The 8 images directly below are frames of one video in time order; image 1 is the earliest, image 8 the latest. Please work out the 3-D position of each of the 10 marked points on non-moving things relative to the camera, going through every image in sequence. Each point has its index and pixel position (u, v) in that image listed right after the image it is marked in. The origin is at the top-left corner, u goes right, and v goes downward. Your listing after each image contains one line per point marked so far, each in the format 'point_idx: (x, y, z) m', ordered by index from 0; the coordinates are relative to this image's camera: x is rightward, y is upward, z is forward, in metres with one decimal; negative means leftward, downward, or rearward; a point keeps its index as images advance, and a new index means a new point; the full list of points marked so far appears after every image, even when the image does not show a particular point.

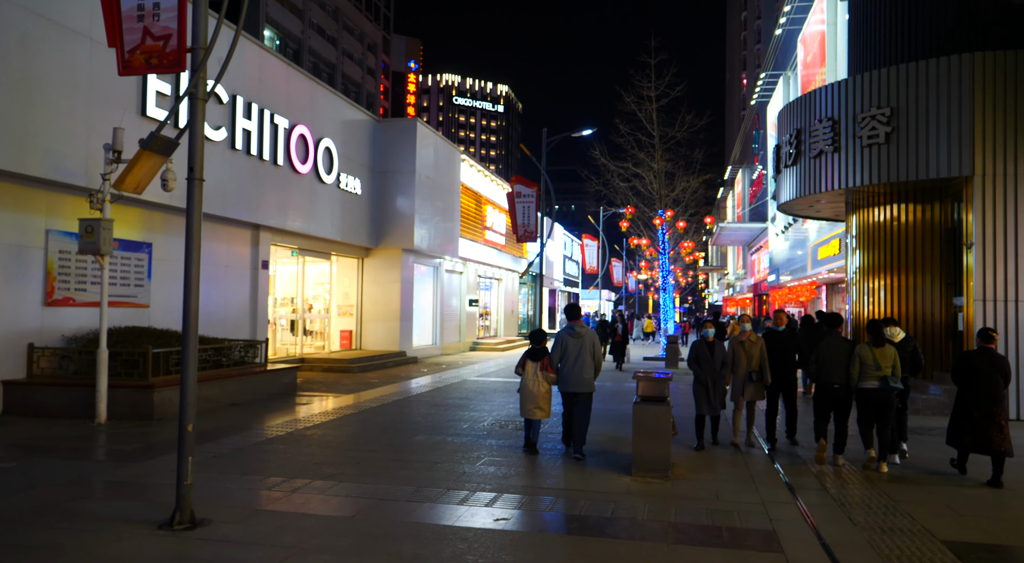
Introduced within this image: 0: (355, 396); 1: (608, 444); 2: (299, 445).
0: (-3.2, -2.4, +14.8) m
1: (+1.2, -2.1, +9.1) m
2: (-2.6, -2.0, +8.7) m
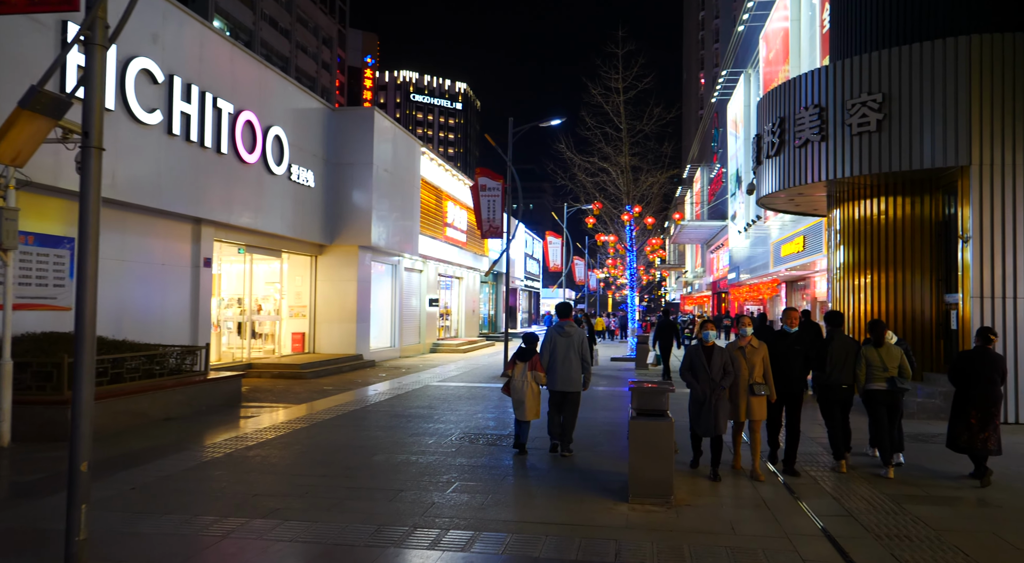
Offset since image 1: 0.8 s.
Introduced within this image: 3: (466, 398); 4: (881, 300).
0: (-3.9, -2.4, +13.5) m
1: (+0.9, -2.0, +8.1) m
2: (-2.9, -2.0, +7.5) m
3: (-0.9, -2.2, +13.7) m
4: (+6.5, -0.4, +12.6) m
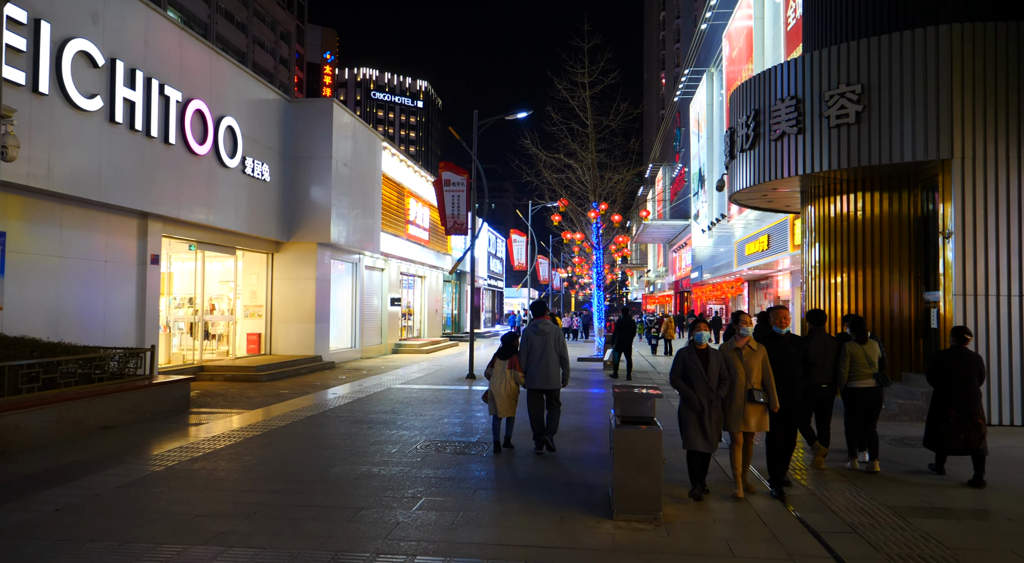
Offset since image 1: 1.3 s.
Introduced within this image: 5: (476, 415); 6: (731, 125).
0: (-4.4, -2.3, +12.7) m
1: (+0.6, -2.0, +7.6) m
2: (-3.2, -1.9, +6.7) m
3: (-1.5, -2.2, +13.0) m
4: (+6.0, -0.3, +12.3) m
5: (-0.6, -2.1, +11.3) m
6: (+4.3, +3.0, +13.8) m
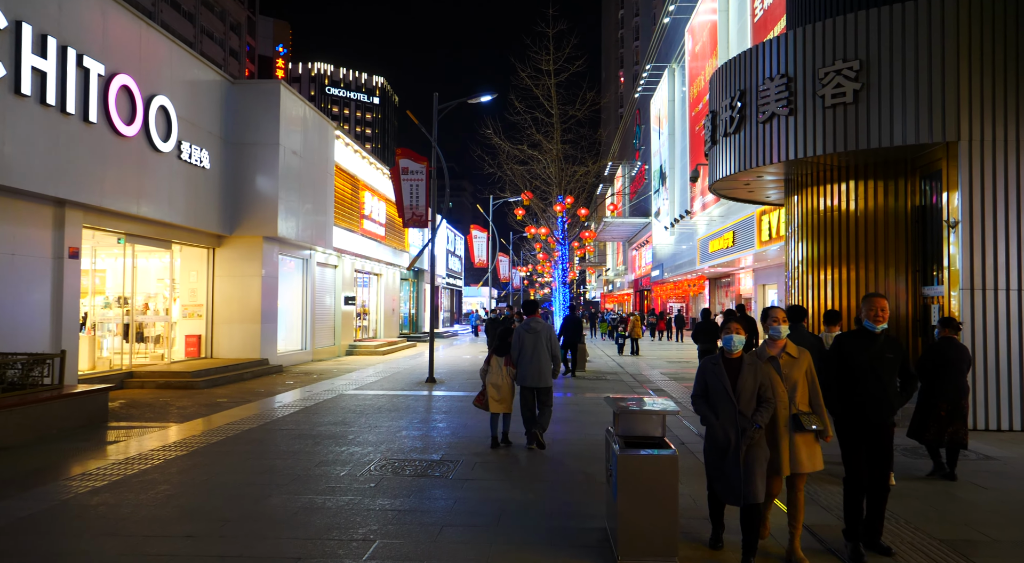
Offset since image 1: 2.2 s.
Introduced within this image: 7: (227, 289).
0: (-5.0, -2.3, +11.3) m
1: (+0.4, -1.9, +6.4) m
2: (-3.3, -1.9, +5.4) m
3: (-2.1, -2.1, +11.8) m
4: (+5.4, -0.2, +11.5) m
5: (-1.0, -2.0, +10.1) m
6: (+3.6, +3.1, +12.8) m
7: (-7.7, -0.2, +19.2) m
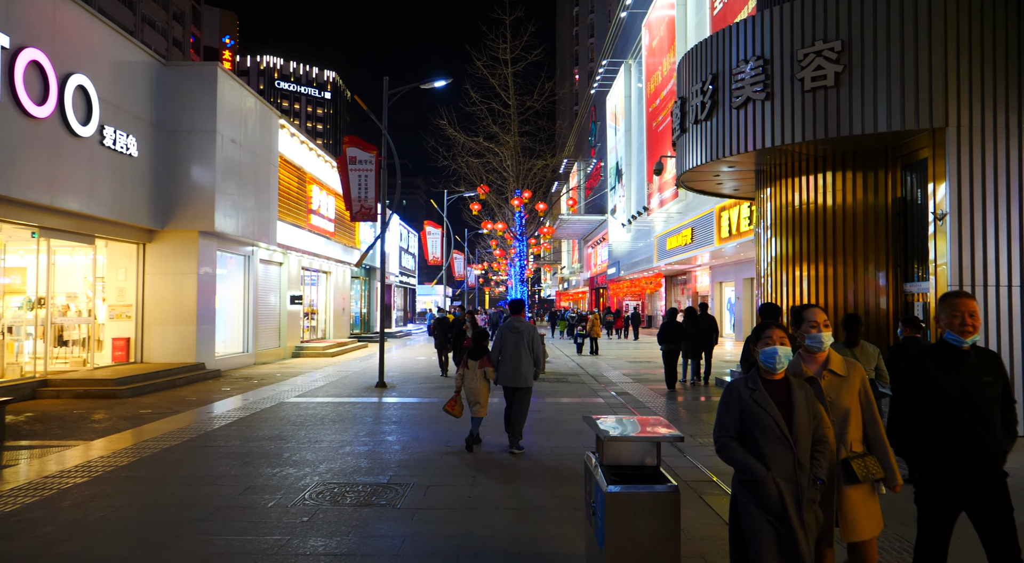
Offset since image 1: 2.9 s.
0: (-5.6, -2.2, +10.0) m
1: (+0.1, -1.9, +5.5) m
2: (-3.6, -1.8, +4.2) m
3: (-2.7, -2.1, +10.7) m
4: (+4.8, -0.2, +10.9) m
5: (-1.6, -2.0, +9.1) m
6: (+2.9, +3.2, +12.1) m
7: (-8.8, -0.2, +17.8) m
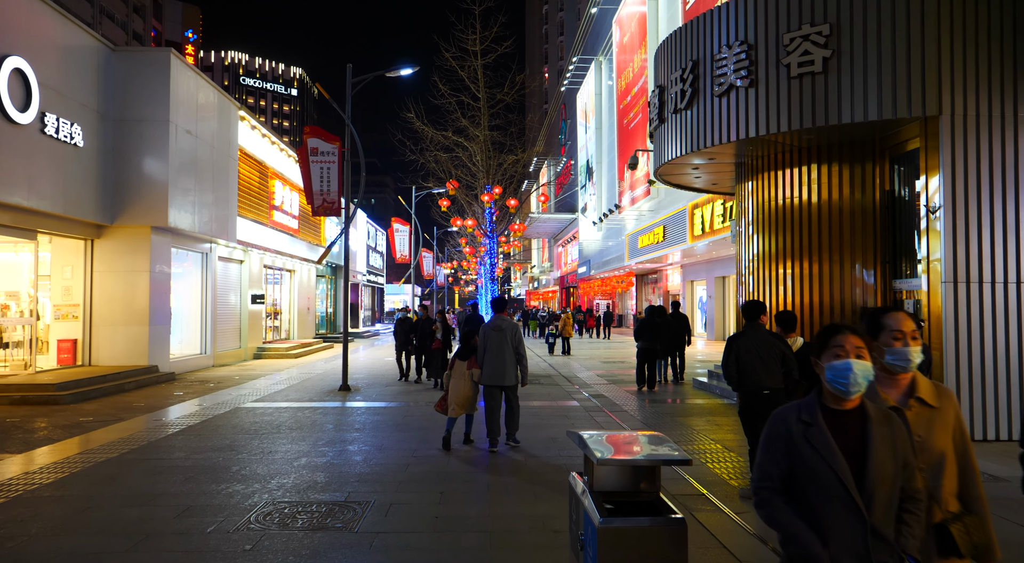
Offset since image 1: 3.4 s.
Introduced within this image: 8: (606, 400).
0: (-6.0, -2.2, +9.2) m
1: (-0.1, -1.8, +4.9) m
2: (-3.7, -1.8, +3.5) m
3: (-3.1, -2.0, +10.0) m
4: (+4.3, -0.1, +10.5) m
5: (-1.9, -2.0, +8.4) m
6: (+2.4, +3.2, +11.6) m
7: (-9.5, -0.1, +16.8) m
8: (+1.8, -2.3, +13.8) m
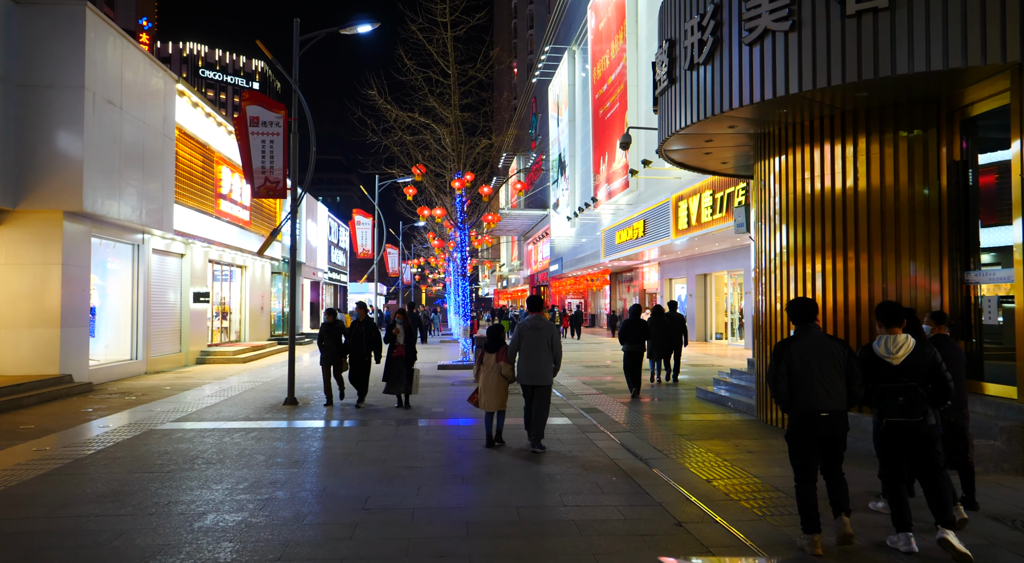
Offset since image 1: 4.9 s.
0: (-6.1, -2.1, +6.9) m
1: (-0.1, -1.7, +2.9) m
2: (-3.6, -1.7, +1.3) m
3: (-3.3, -1.9, +7.8) m
4: (+4.1, 0.0, +8.7) m
5: (-2.0, -1.9, +6.3) m
6: (+2.1, +3.3, +9.7) m
7: (-10.0, 0.0, +14.3) m
8: (+1.4, -2.2, +11.9) m
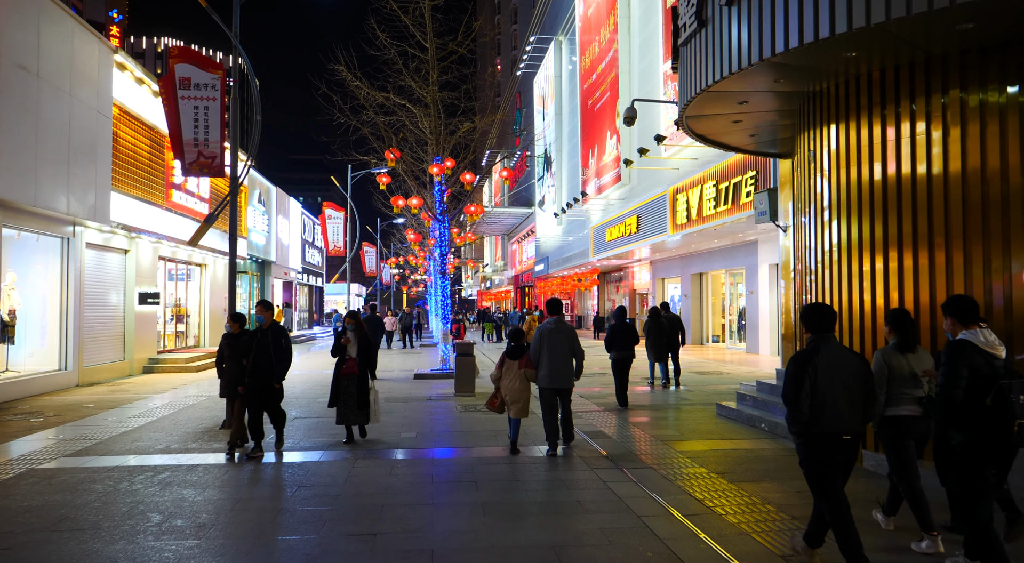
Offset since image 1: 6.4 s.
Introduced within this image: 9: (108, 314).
0: (-6.2, -2.0, +4.6) m
1: (-0.1, -1.7, +0.8) m
2: (-3.5, -1.7, -0.9) m
3: (-3.4, -1.9, +5.6) m
4: (+4.0, 0.0, +6.7) m
5: (-2.1, -1.8, +4.2) m
6: (+2.0, +3.4, +7.7) m
7: (-10.3, 0.0, +12.0) m
8: (+1.3, -2.2, +9.8) m
9: (-10.0, -0.9, +17.4) m
